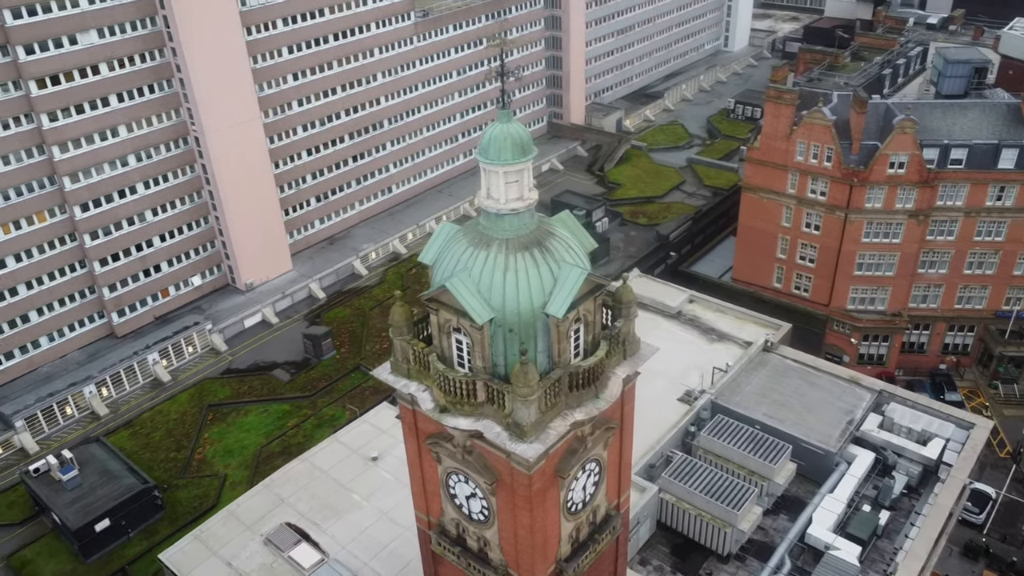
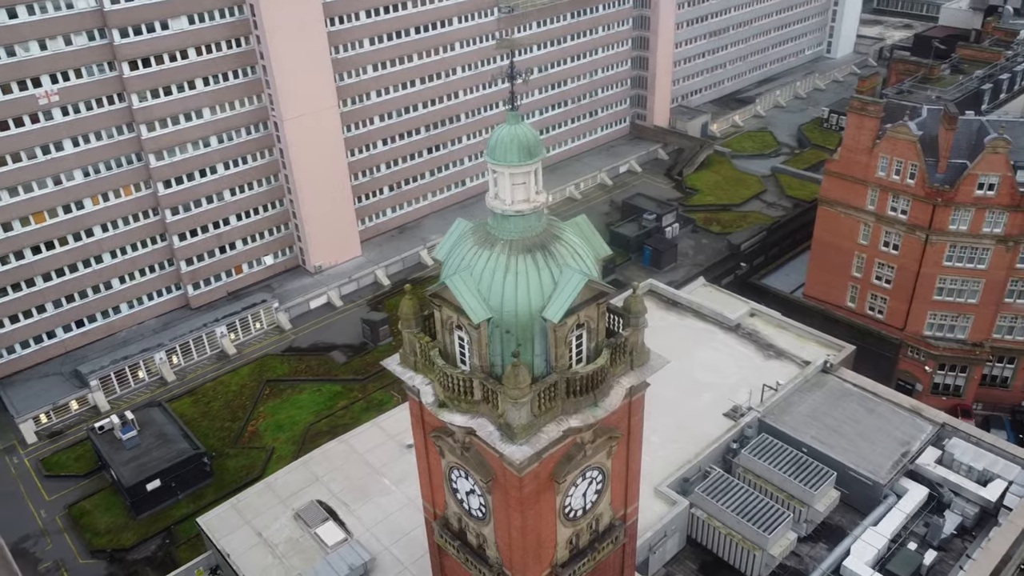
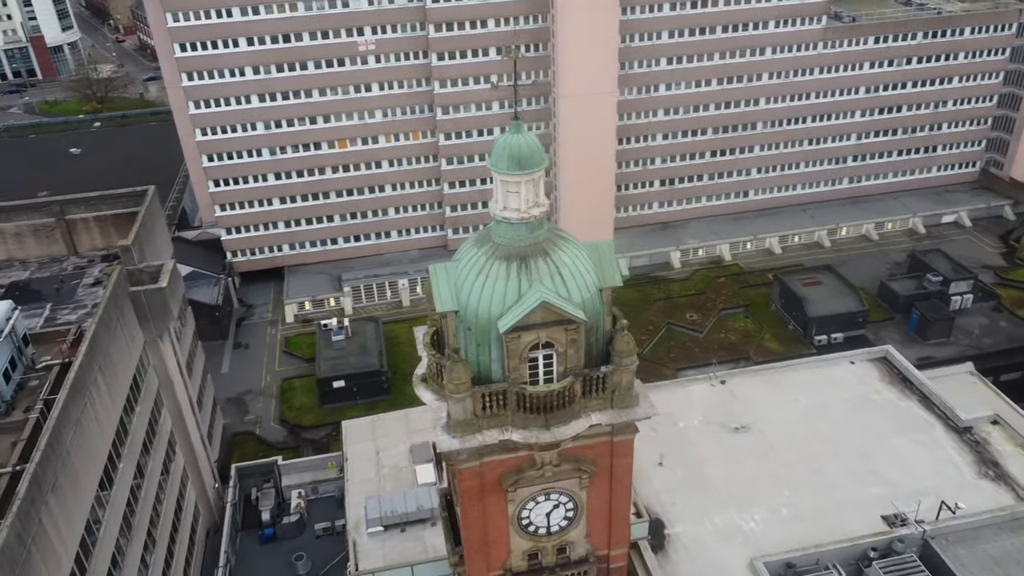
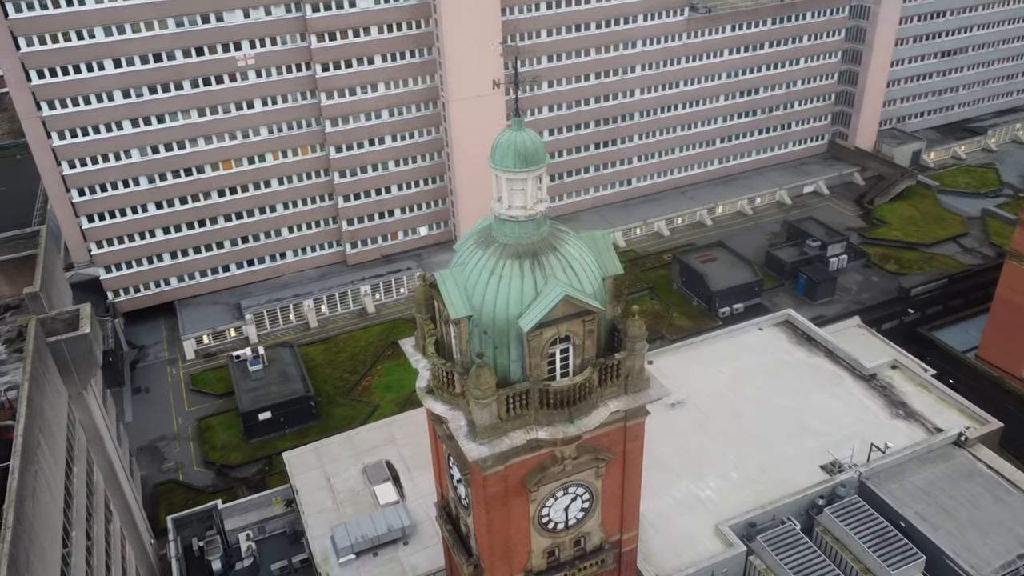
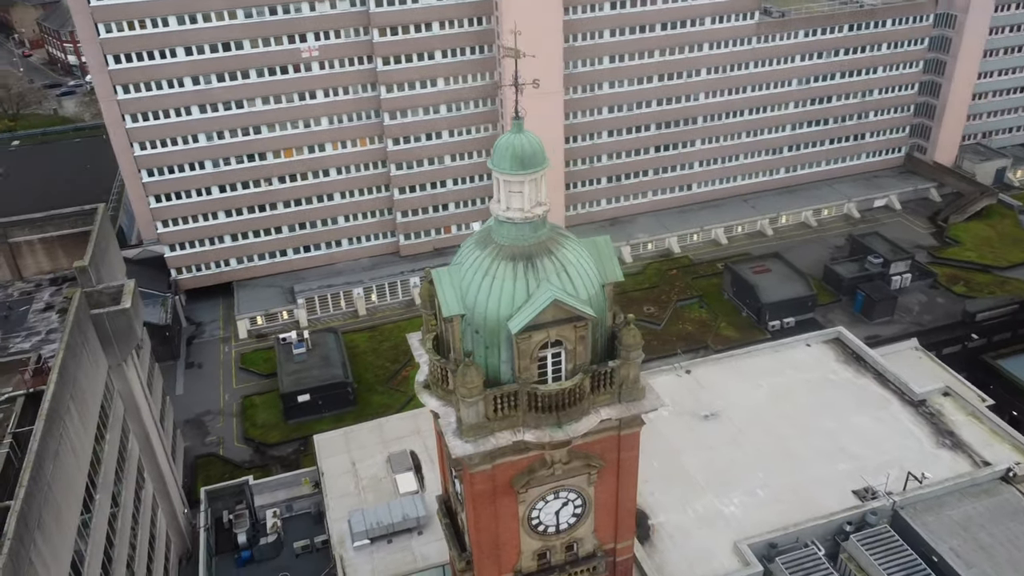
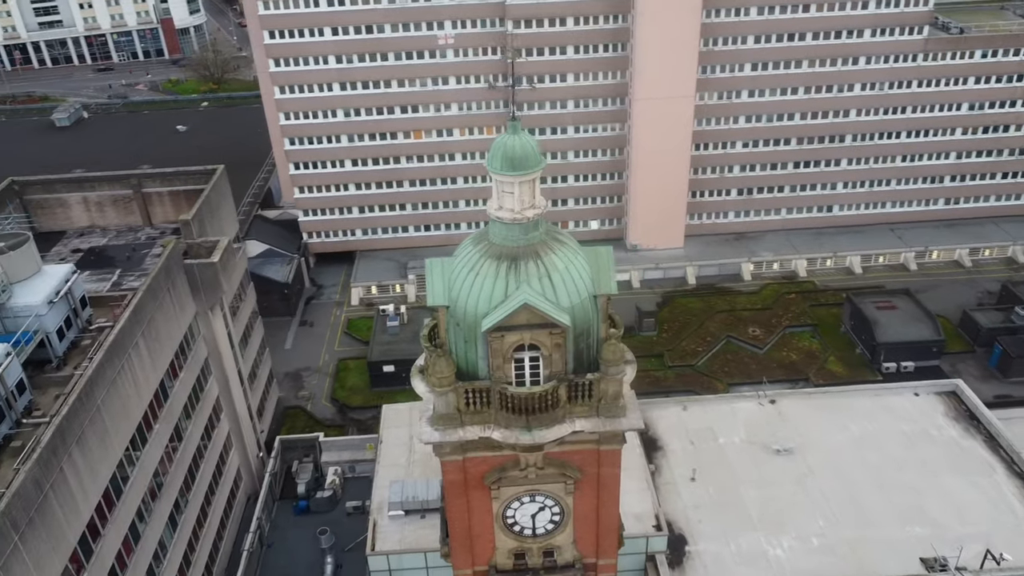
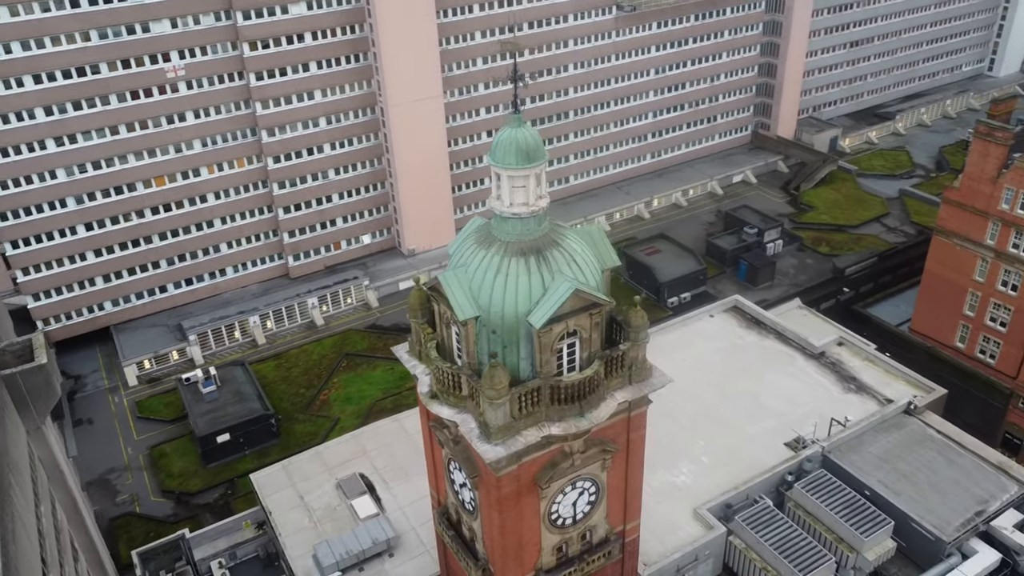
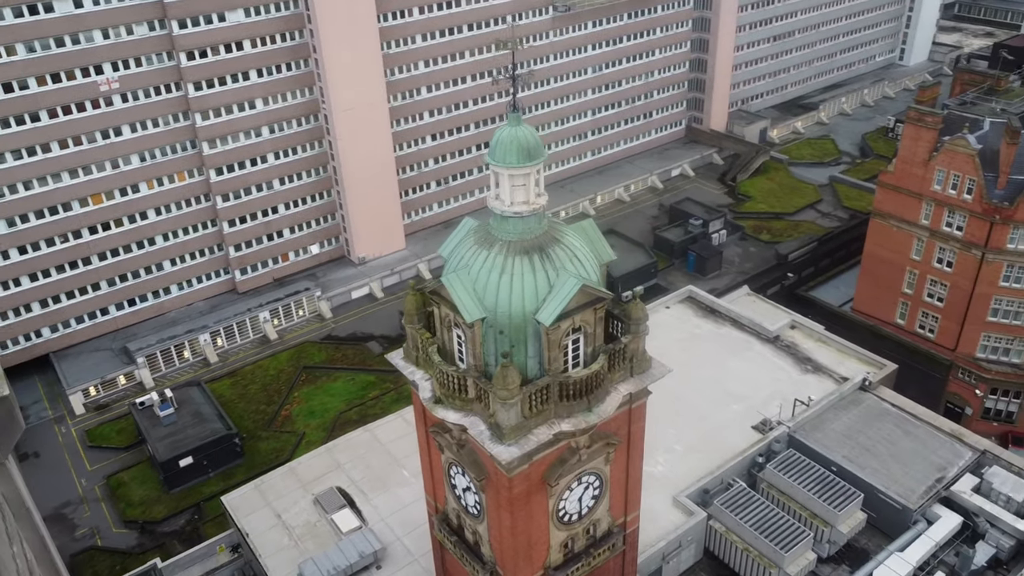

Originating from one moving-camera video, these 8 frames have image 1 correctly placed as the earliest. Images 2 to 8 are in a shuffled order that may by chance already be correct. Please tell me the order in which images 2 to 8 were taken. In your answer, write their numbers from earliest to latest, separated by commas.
2, 8, 7, 4, 5, 3, 6
